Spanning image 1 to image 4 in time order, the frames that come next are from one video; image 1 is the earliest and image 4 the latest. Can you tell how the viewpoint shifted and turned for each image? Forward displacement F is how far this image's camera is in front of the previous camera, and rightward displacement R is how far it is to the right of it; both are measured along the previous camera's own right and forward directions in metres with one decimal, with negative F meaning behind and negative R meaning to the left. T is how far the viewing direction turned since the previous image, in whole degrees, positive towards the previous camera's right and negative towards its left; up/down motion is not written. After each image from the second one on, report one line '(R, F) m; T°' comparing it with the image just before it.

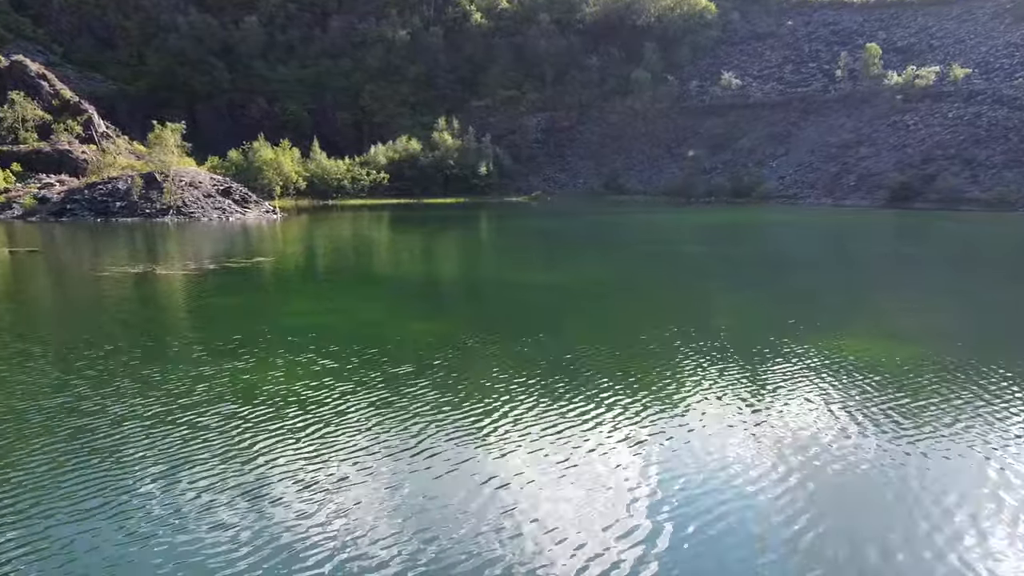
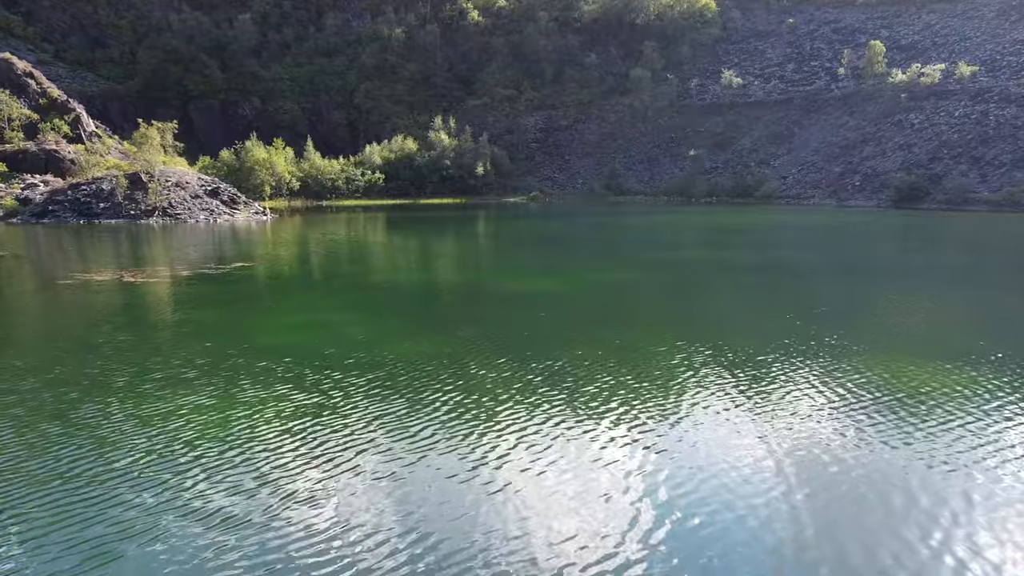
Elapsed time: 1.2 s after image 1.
(0.0, +1.1) m; 0°
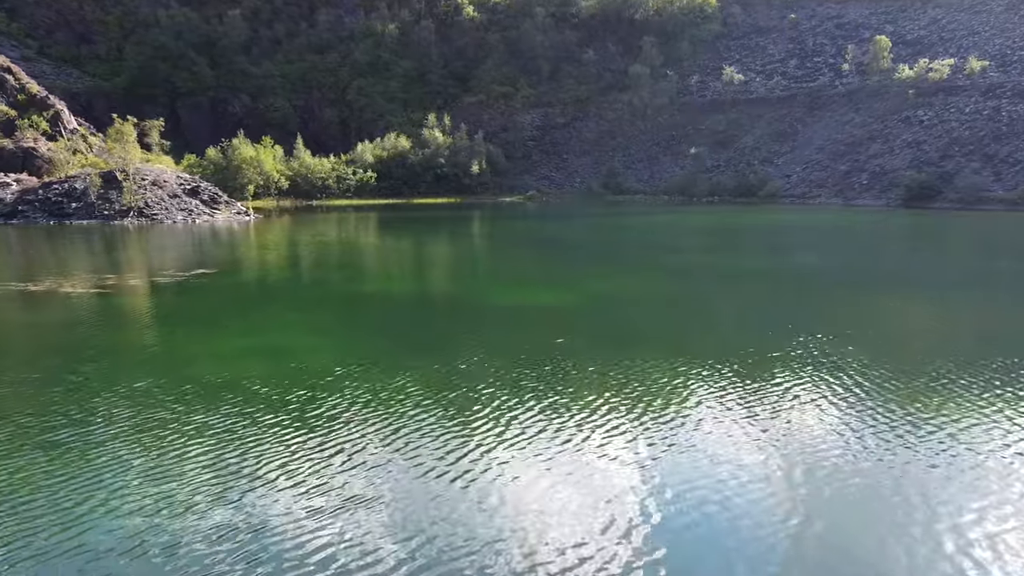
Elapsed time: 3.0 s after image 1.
(0.0, +1.7) m; 0°
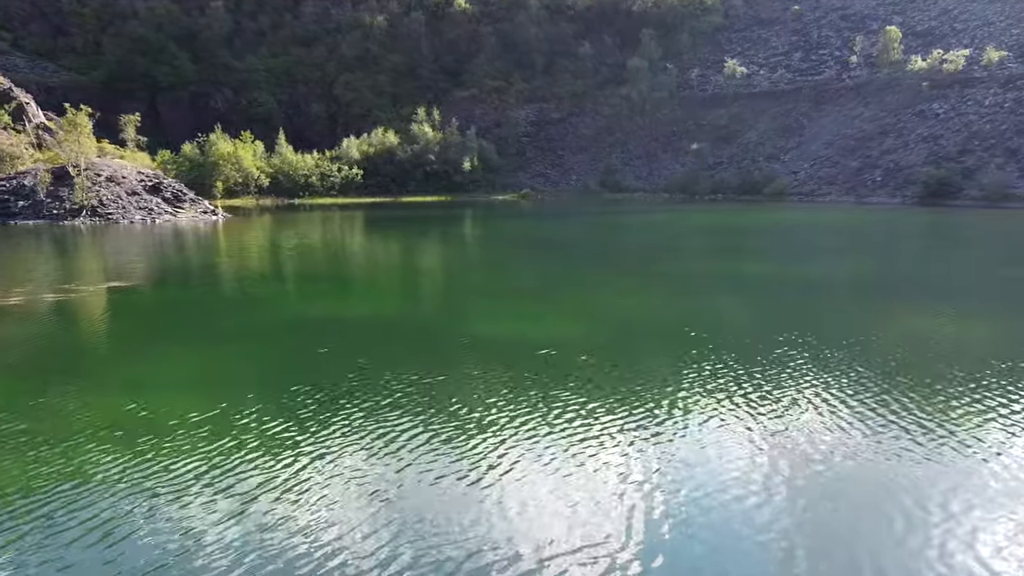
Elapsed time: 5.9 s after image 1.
(+0.1, +2.7) m; 0°
